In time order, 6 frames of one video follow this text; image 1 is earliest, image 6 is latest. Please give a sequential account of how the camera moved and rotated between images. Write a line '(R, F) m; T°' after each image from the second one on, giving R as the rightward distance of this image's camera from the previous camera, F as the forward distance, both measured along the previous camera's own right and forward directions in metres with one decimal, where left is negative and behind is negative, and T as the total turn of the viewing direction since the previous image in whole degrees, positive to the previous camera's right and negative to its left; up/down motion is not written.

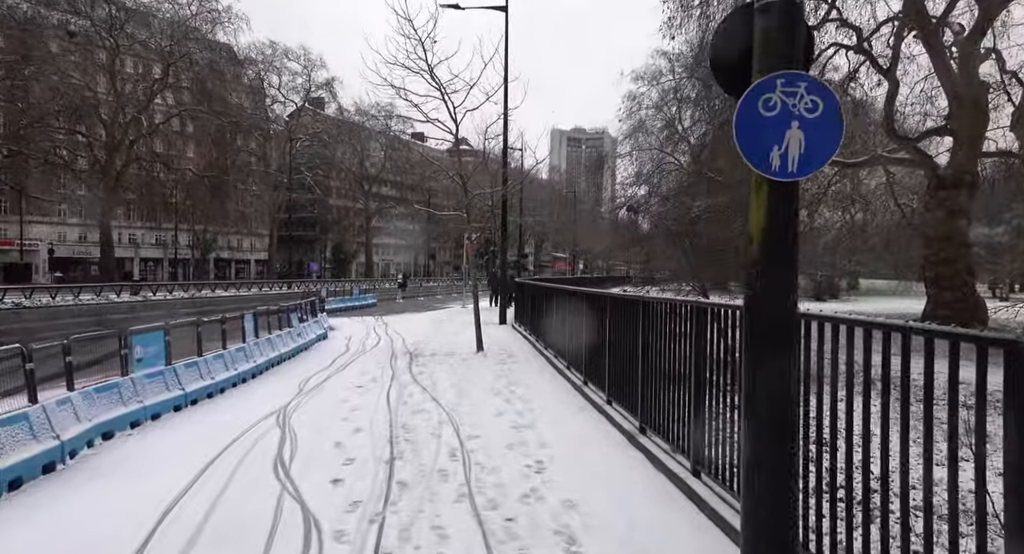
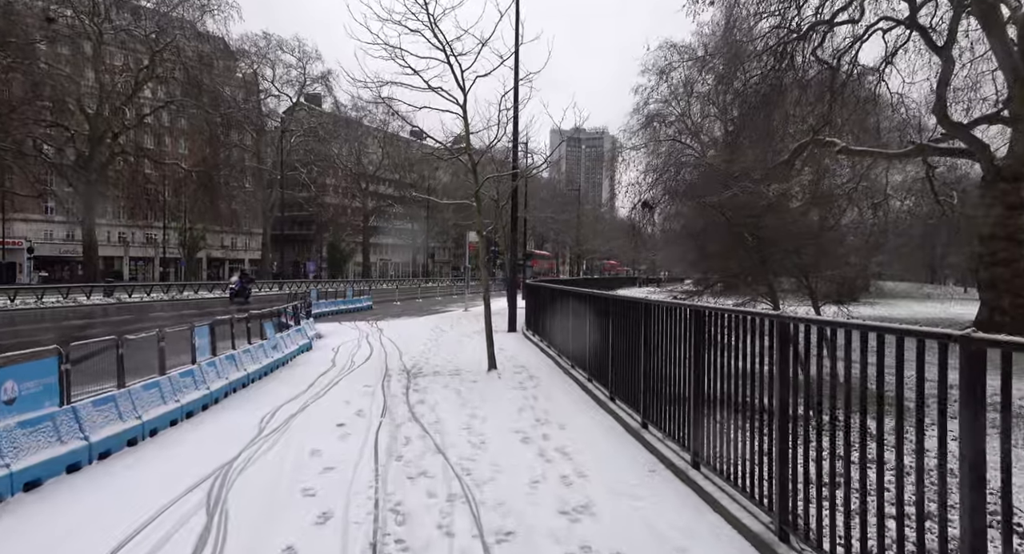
(-0.3, +1.7) m; 0°
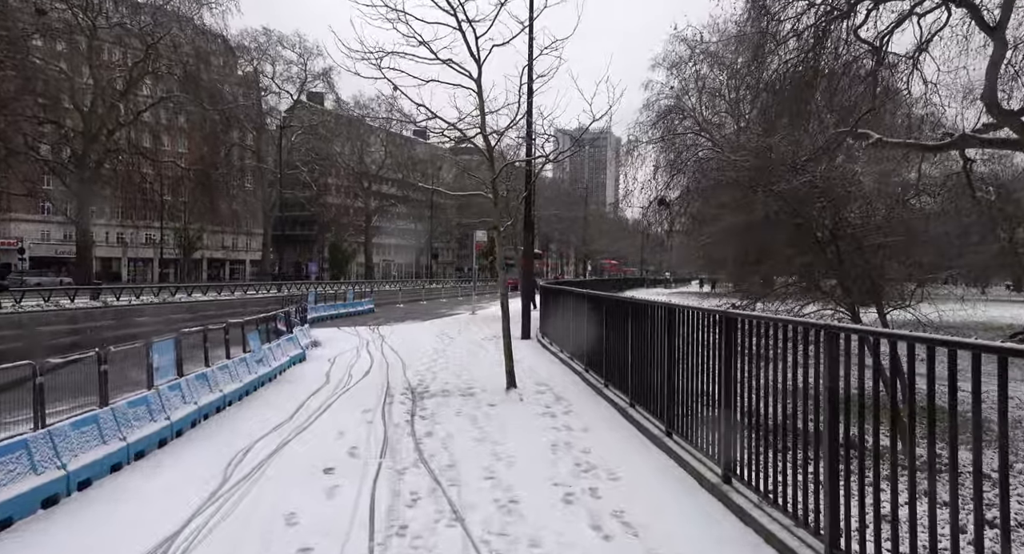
(-0.3, +1.1) m; 0°
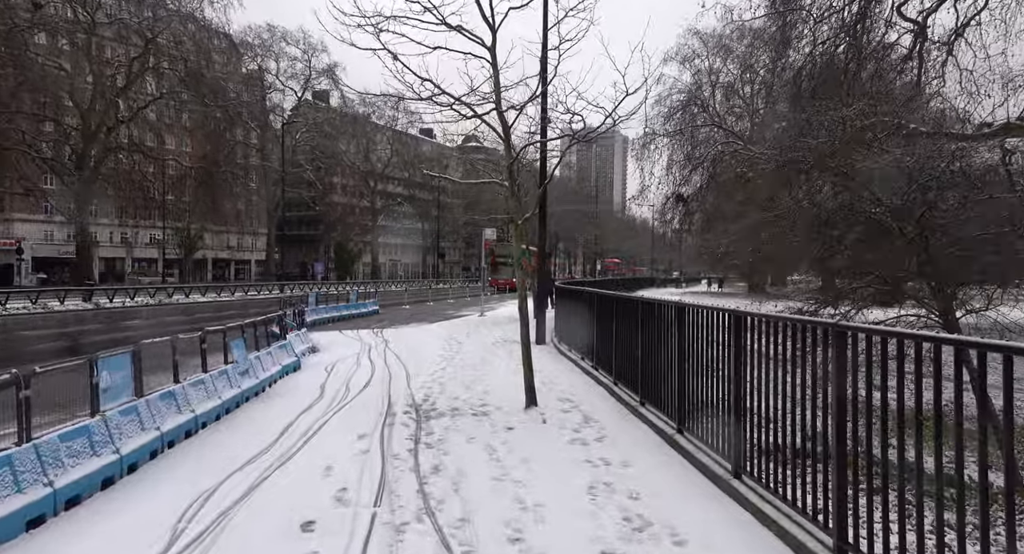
(-0.2, +0.9) m; -1°
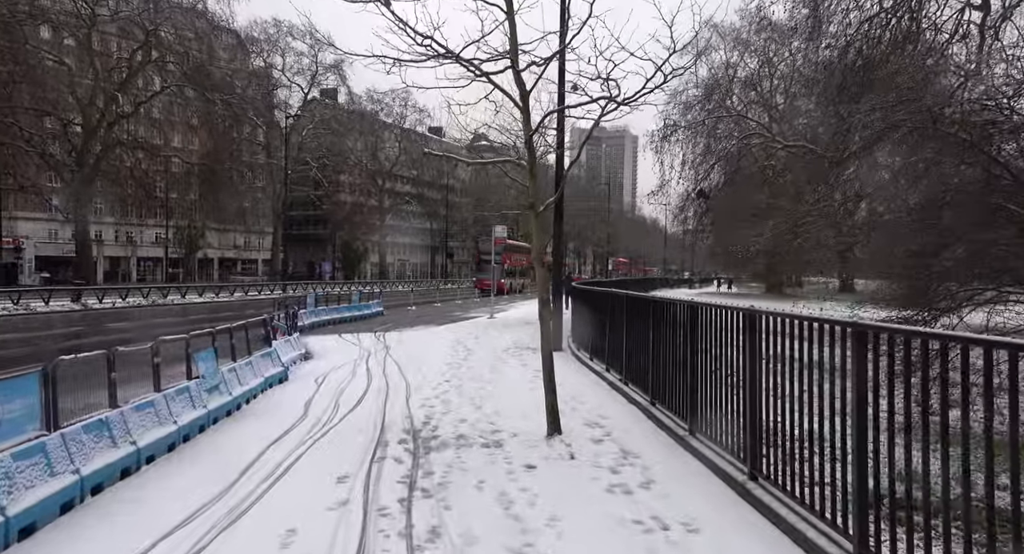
(-0.1, +1.1) m; -1°
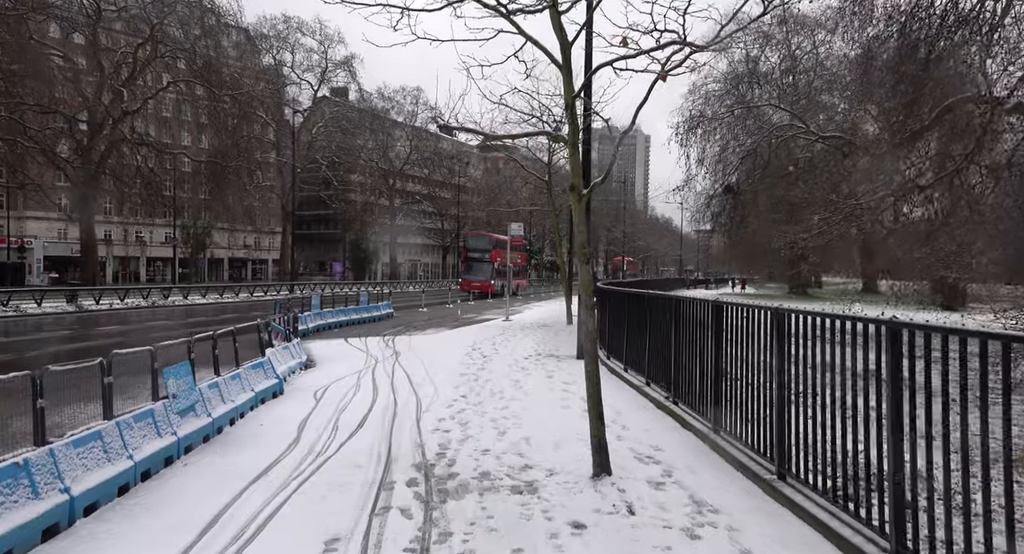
(-0.2, +1.0) m; -1°
